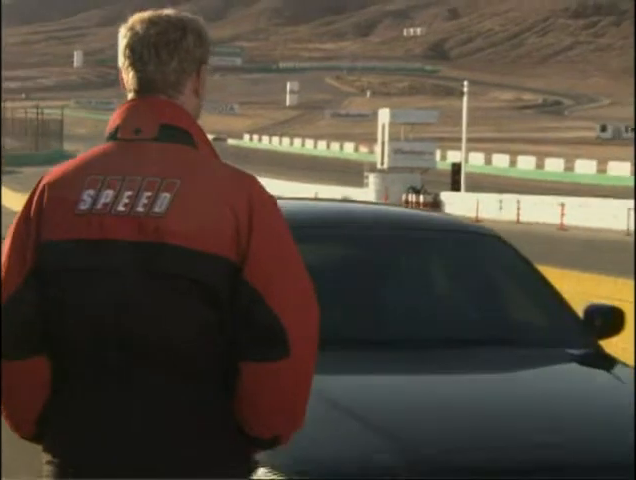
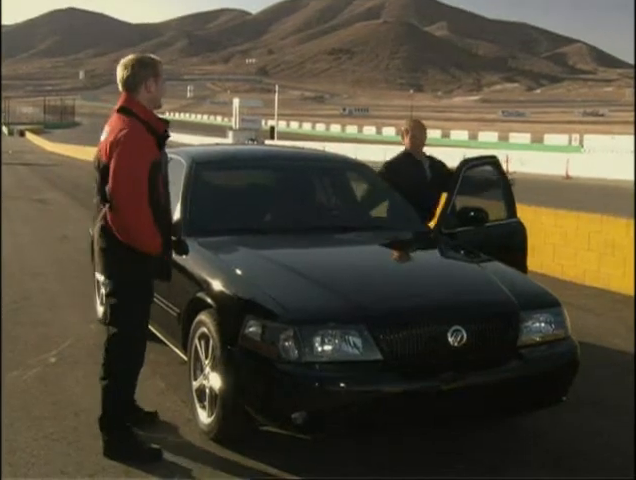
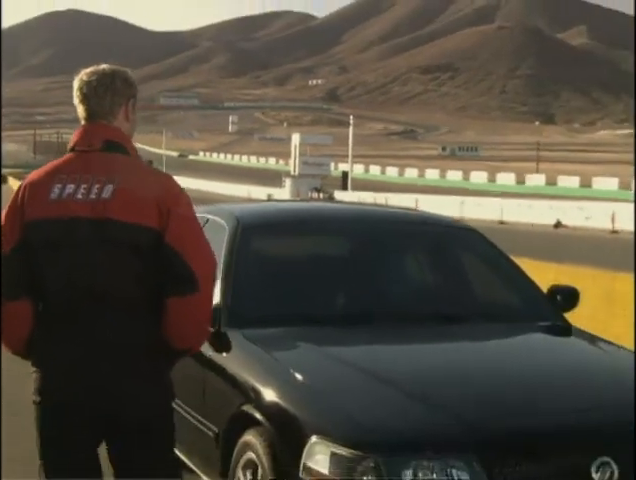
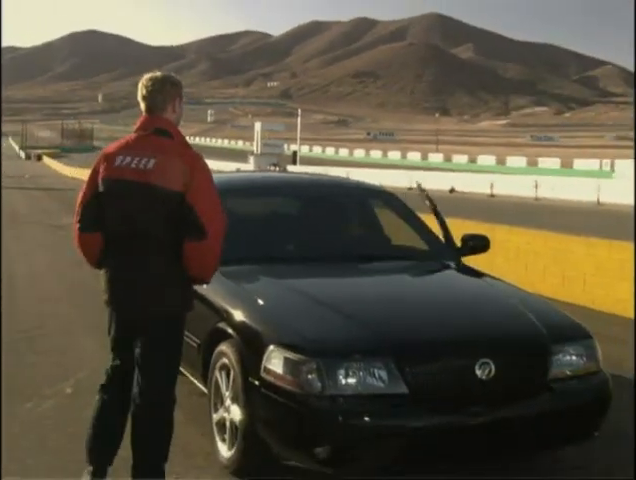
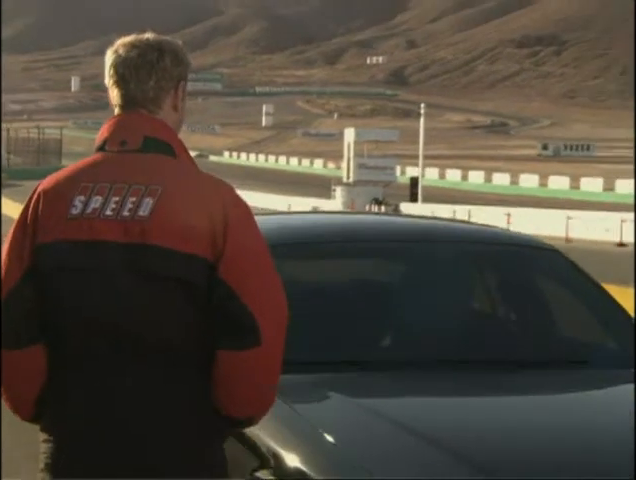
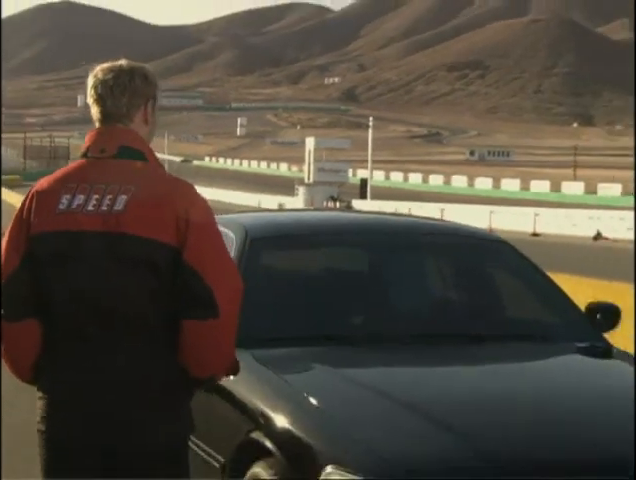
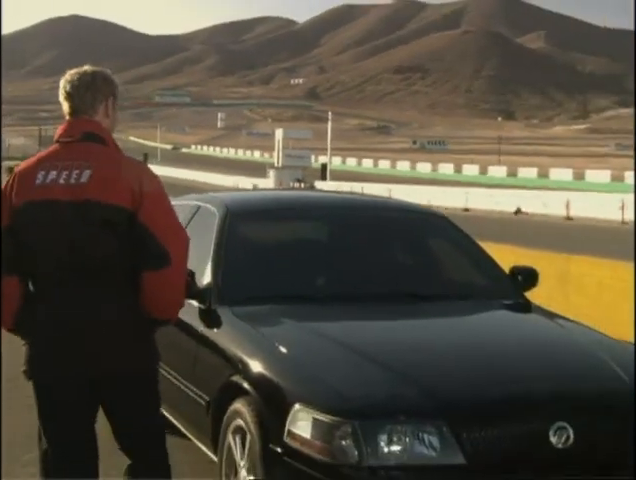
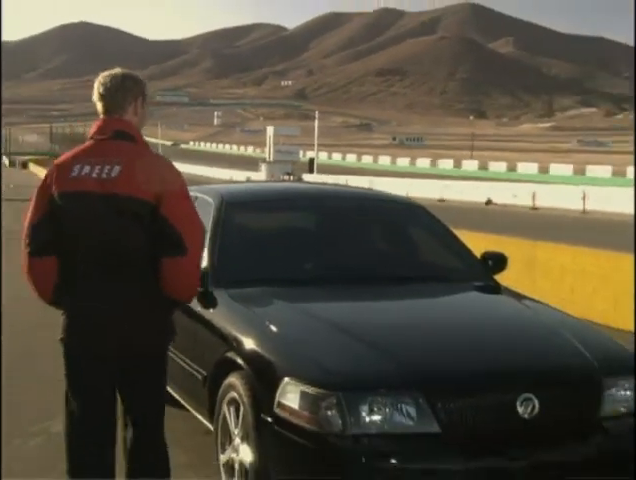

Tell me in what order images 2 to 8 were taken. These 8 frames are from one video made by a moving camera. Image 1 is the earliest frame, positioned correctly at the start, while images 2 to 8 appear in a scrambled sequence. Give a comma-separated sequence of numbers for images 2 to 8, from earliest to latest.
5, 6, 3, 7, 8, 4, 2
